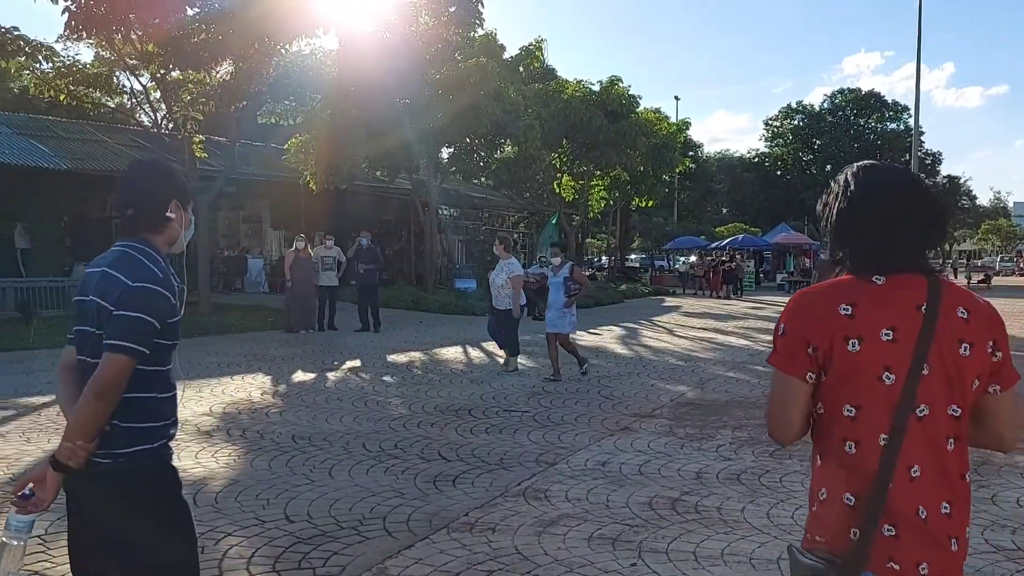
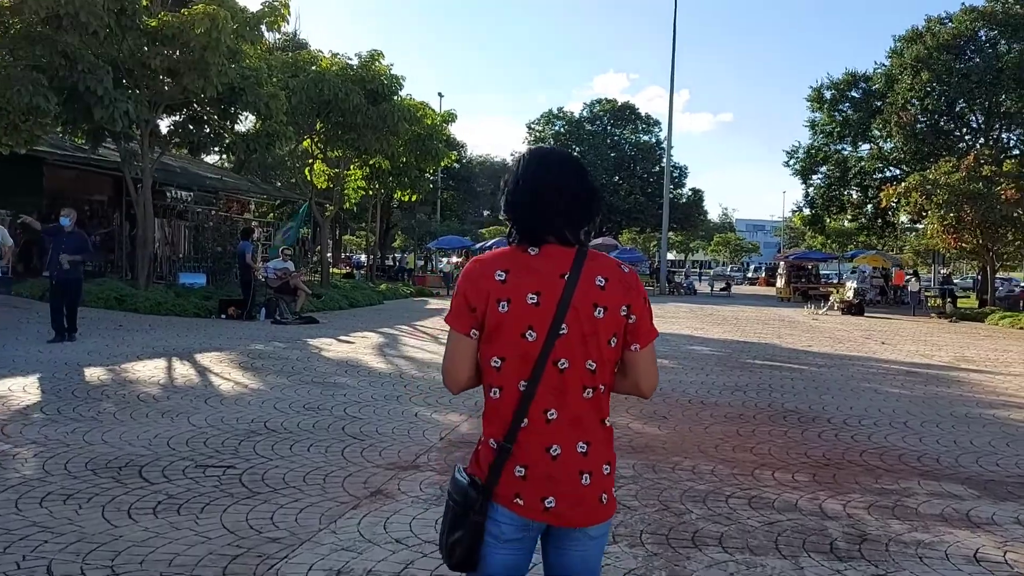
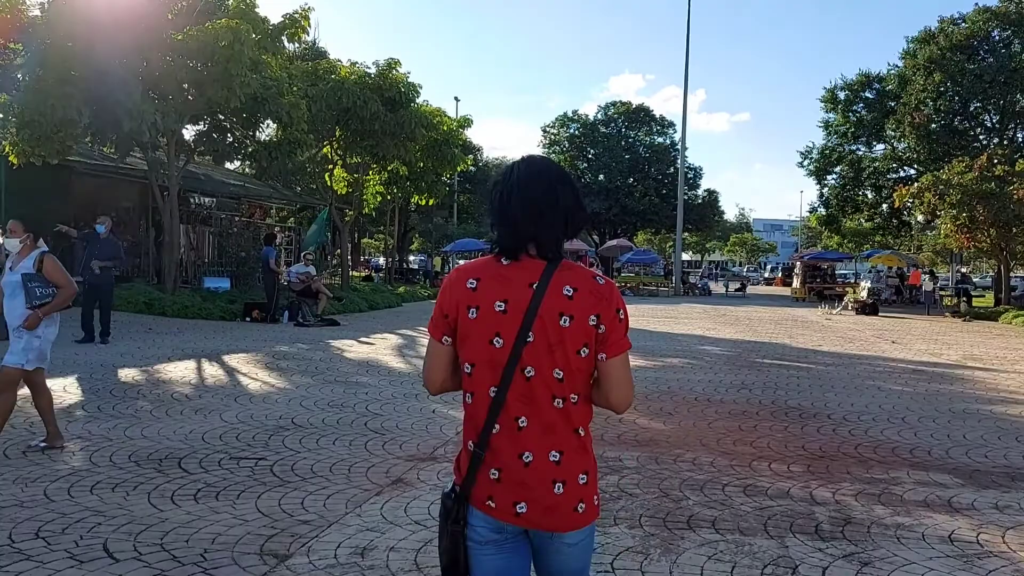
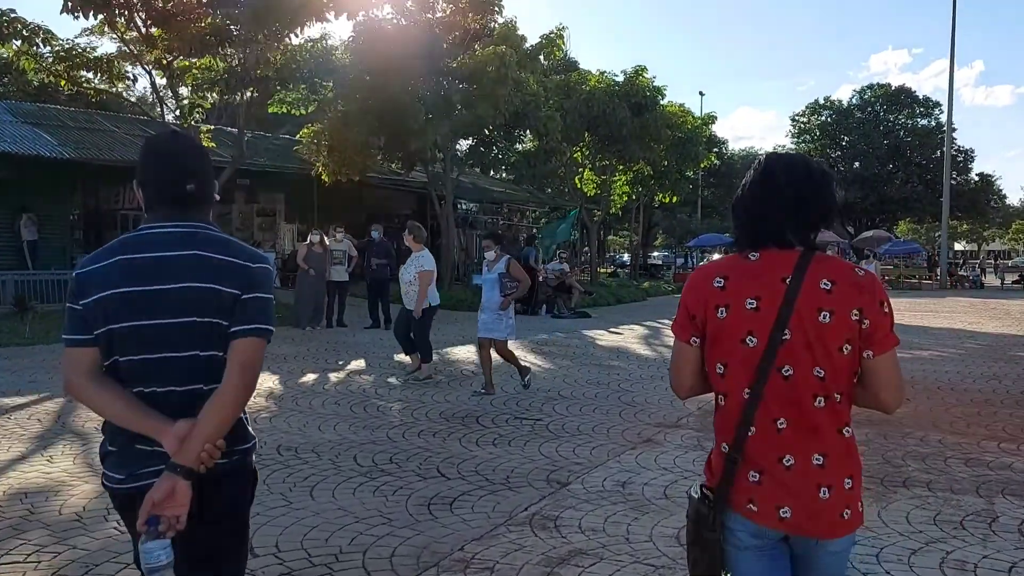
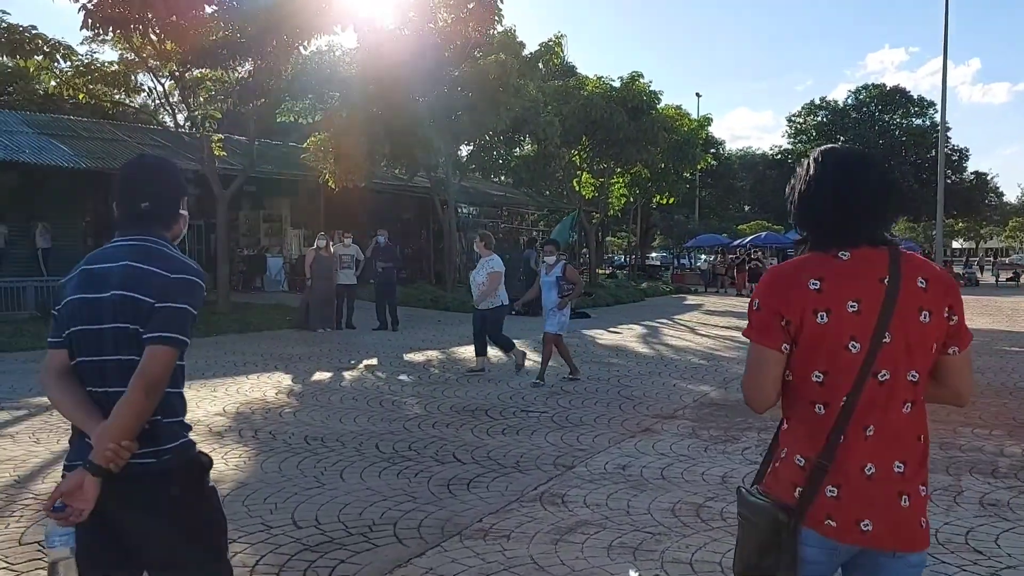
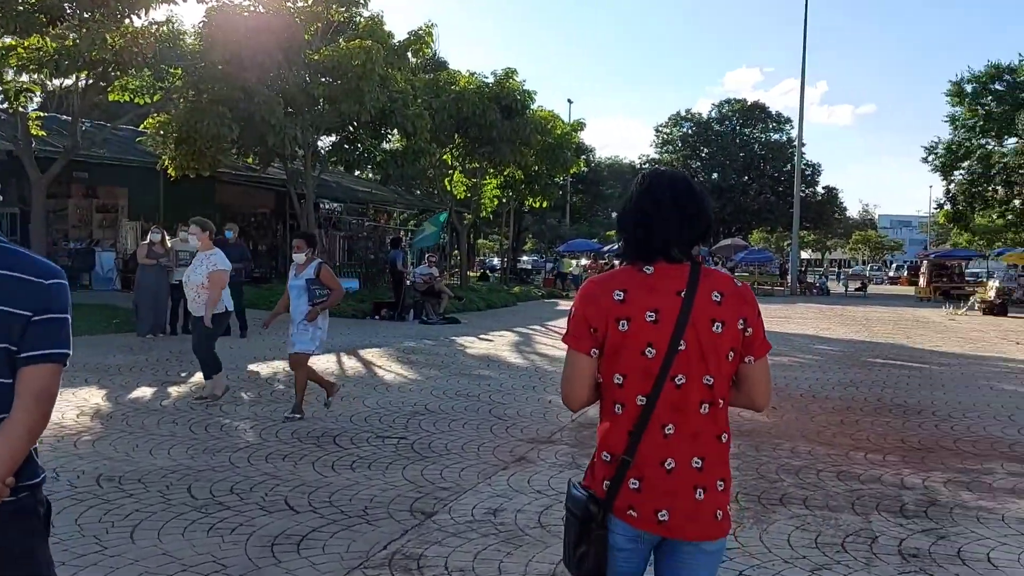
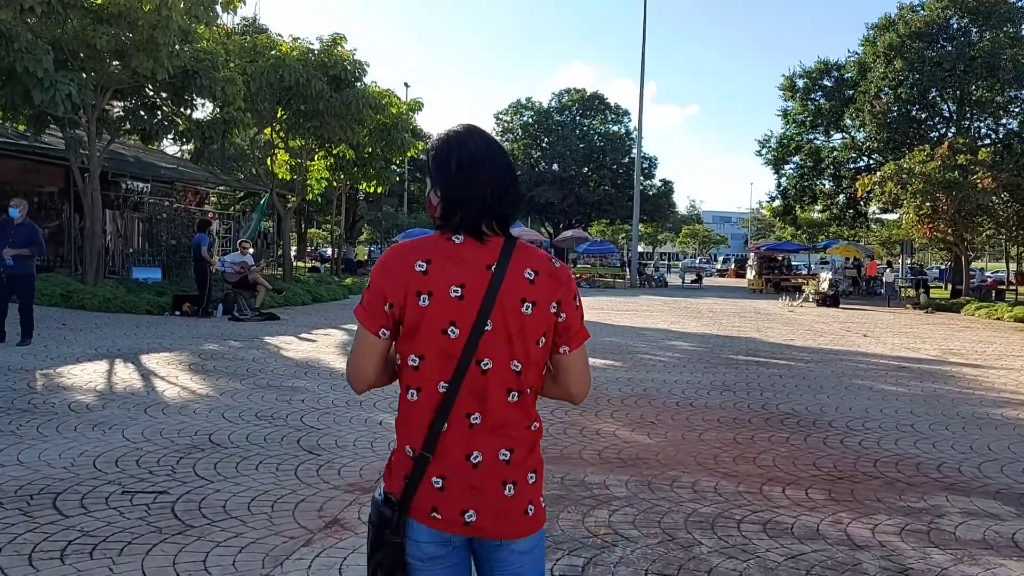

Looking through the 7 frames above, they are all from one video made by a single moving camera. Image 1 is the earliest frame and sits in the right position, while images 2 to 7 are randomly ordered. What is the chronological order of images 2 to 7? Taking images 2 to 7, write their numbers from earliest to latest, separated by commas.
5, 4, 6, 3, 2, 7
